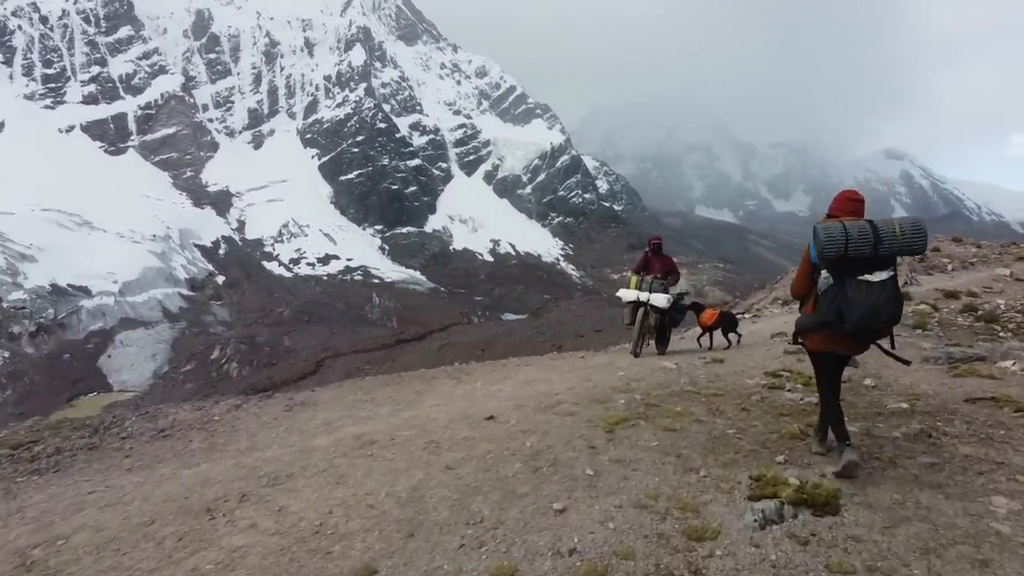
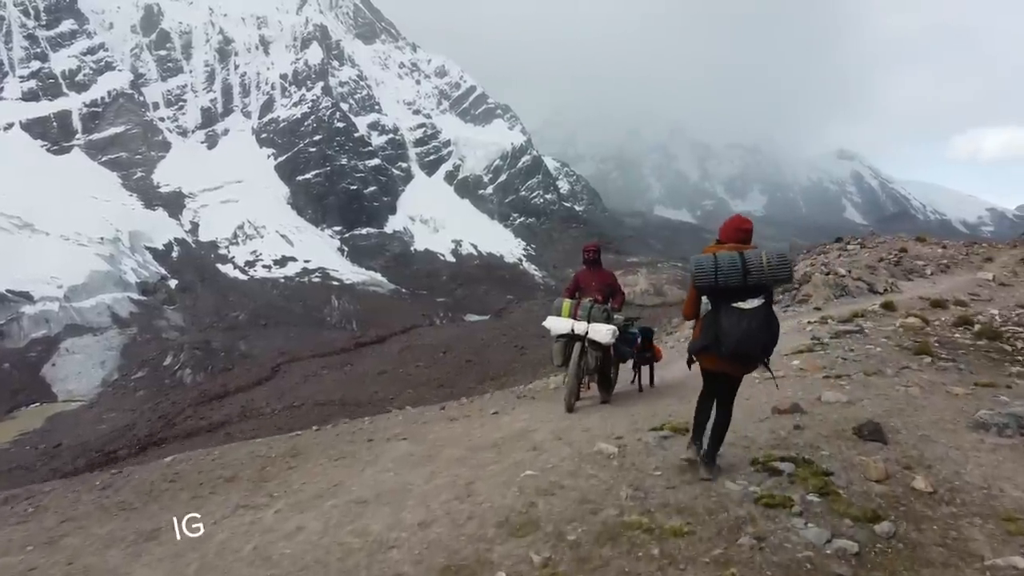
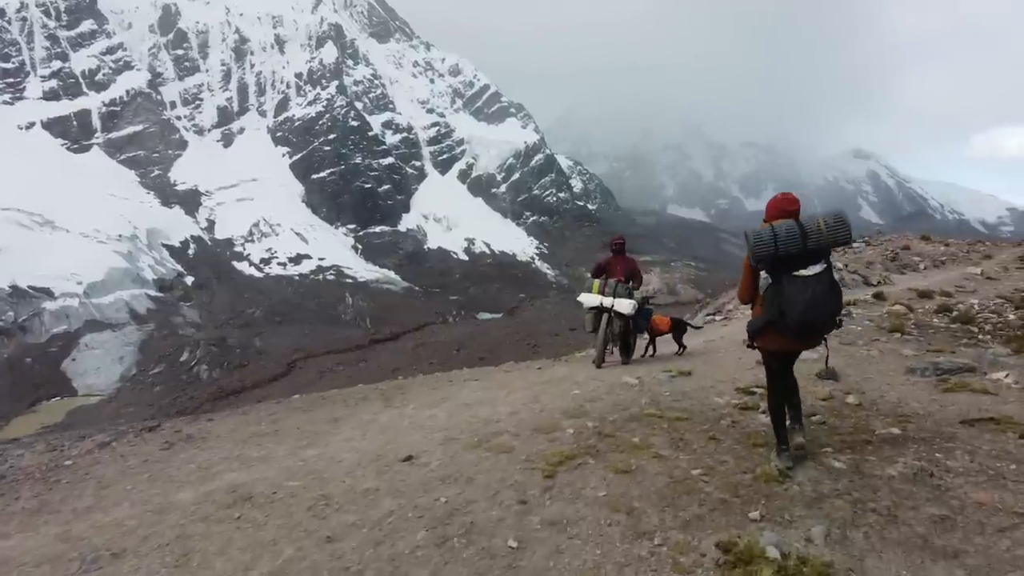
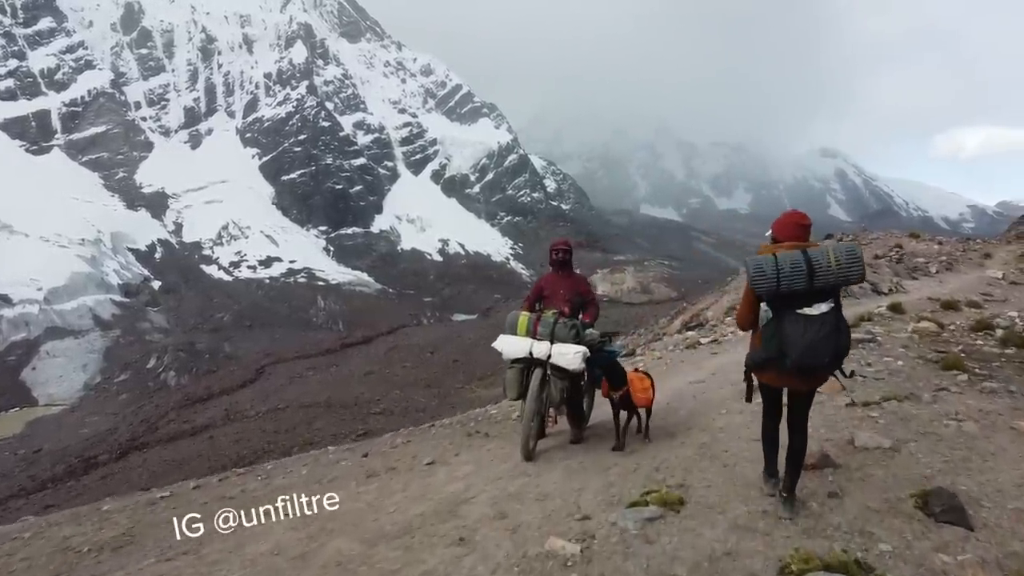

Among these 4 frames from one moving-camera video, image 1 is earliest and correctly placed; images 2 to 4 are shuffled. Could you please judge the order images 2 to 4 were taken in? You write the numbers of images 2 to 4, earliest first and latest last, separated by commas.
3, 2, 4
